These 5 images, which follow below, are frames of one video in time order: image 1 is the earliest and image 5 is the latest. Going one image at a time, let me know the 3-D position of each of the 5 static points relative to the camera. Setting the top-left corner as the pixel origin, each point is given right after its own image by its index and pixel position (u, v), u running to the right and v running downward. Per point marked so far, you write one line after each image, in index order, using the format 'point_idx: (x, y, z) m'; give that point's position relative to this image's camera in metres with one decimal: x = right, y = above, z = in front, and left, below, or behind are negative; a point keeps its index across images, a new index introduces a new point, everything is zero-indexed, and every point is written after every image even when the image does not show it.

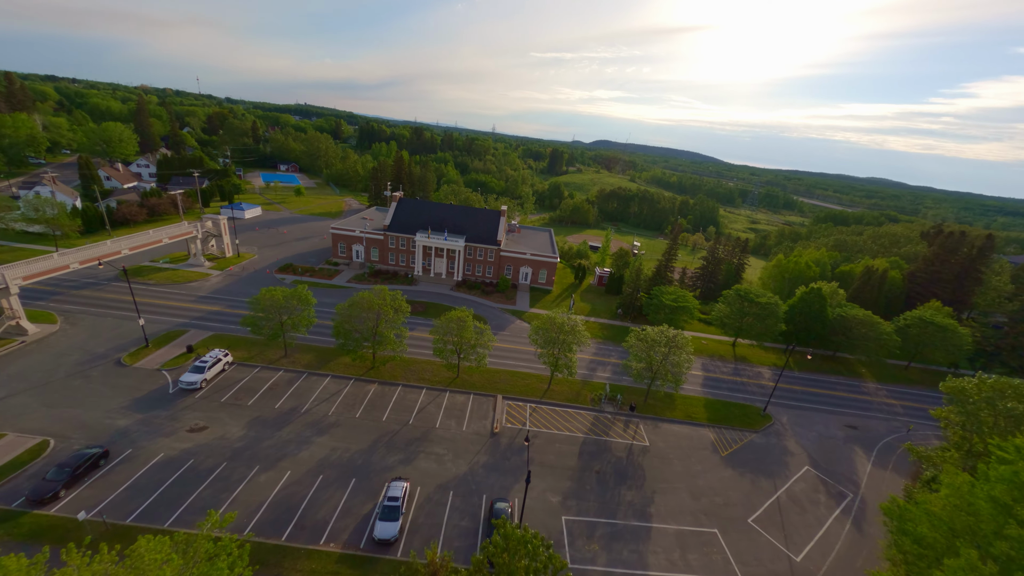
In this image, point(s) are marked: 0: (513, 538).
0: (+0.1, -8.7, +13.3) m
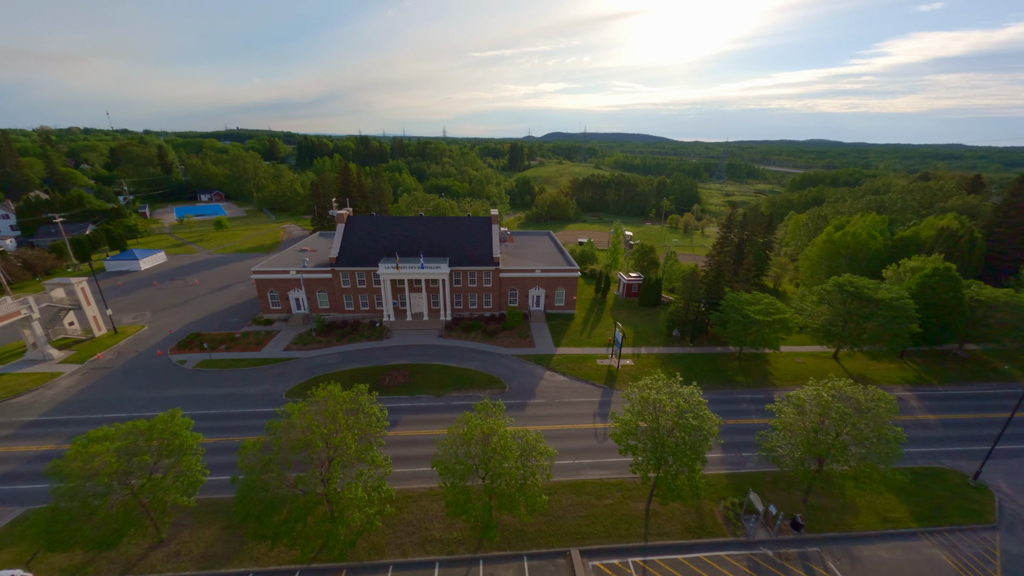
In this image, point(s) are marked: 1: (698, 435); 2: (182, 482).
0: (+5.8, -11.8, -2.1) m
1: (+8.5, -7.2, +19.4) m
2: (-15.3, -8.7, +17.5) m
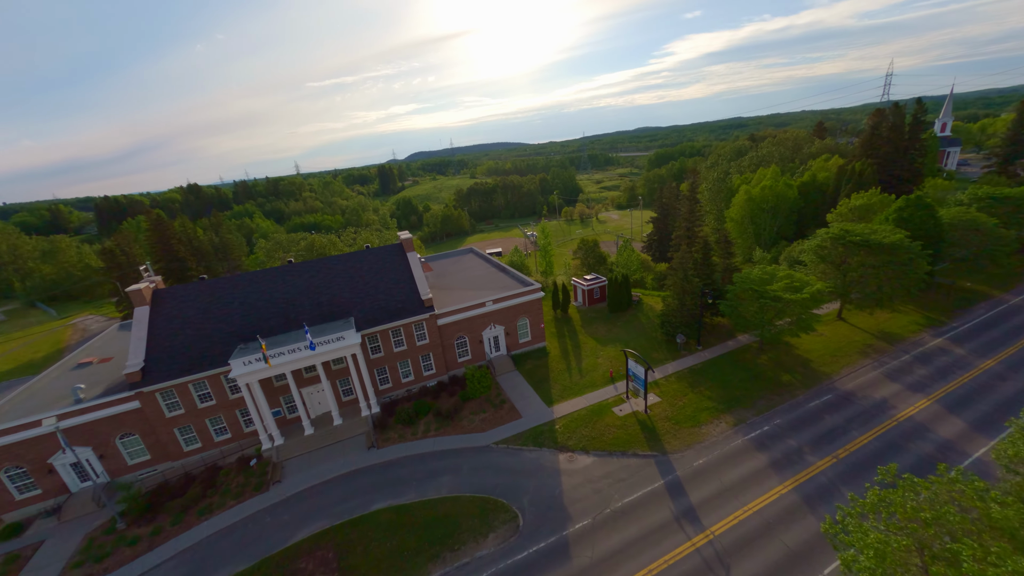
0: (+15.5, -10.7, -12.2) m
1: (+11.4, -7.1, +9.2) m
2: (-10.0, -14.0, +1.2) m
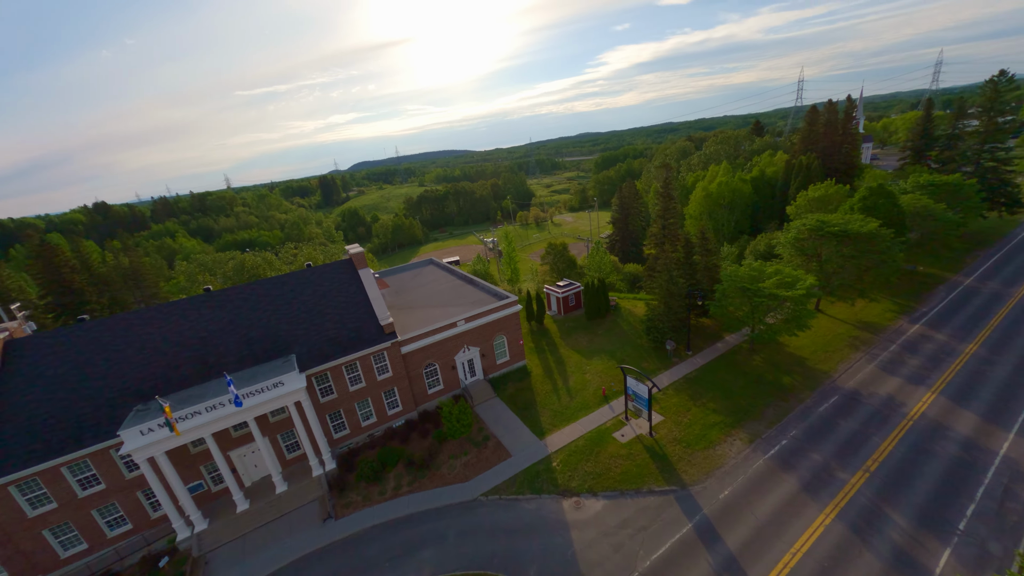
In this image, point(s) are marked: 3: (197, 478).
0: (+19.1, -9.9, -14.0) m
1: (+12.3, -7.0, +6.8) m
2: (-7.6, -15.0, -3.7) m
3: (-15.8, -9.4, +19.3) m
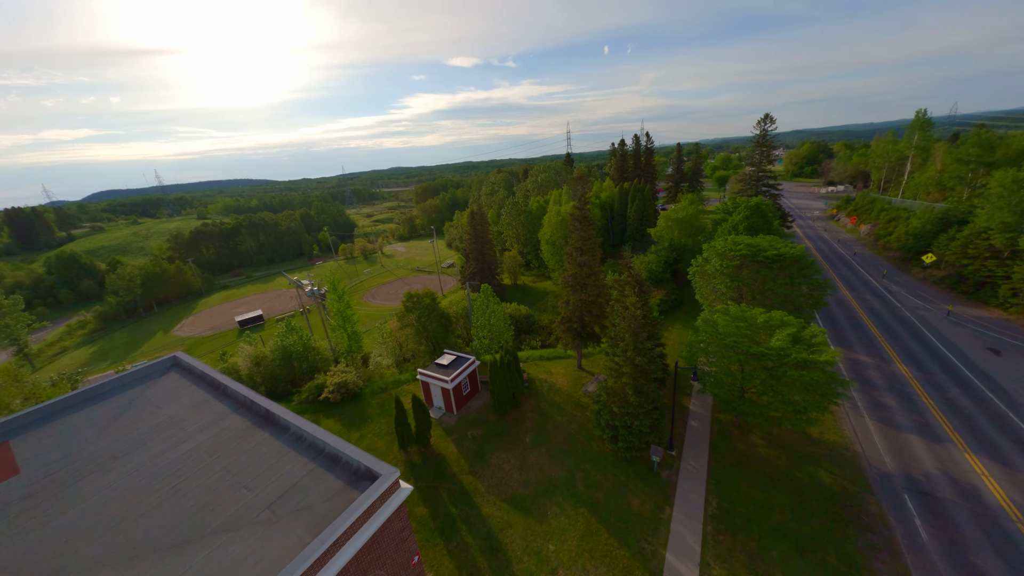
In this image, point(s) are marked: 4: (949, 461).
0: (+31.7, -8.5, -18.7) m
1: (+16.6, -8.3, -2.4) m
2: (+4.0, -17.2, -20.7) m
3: (-13.6, -14.7, -3.0) m
4: (+20.8, -7.8, +18.0) m
